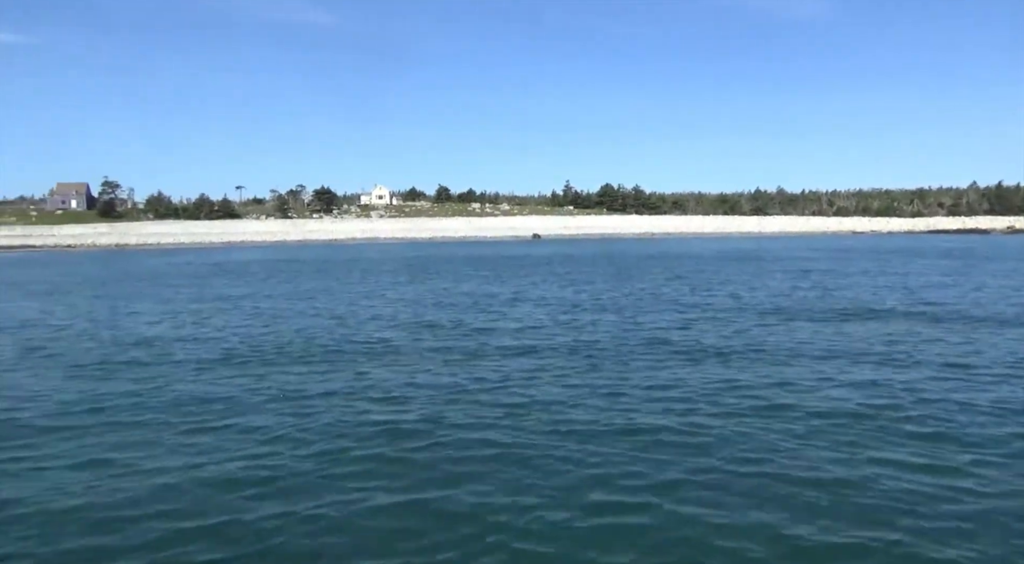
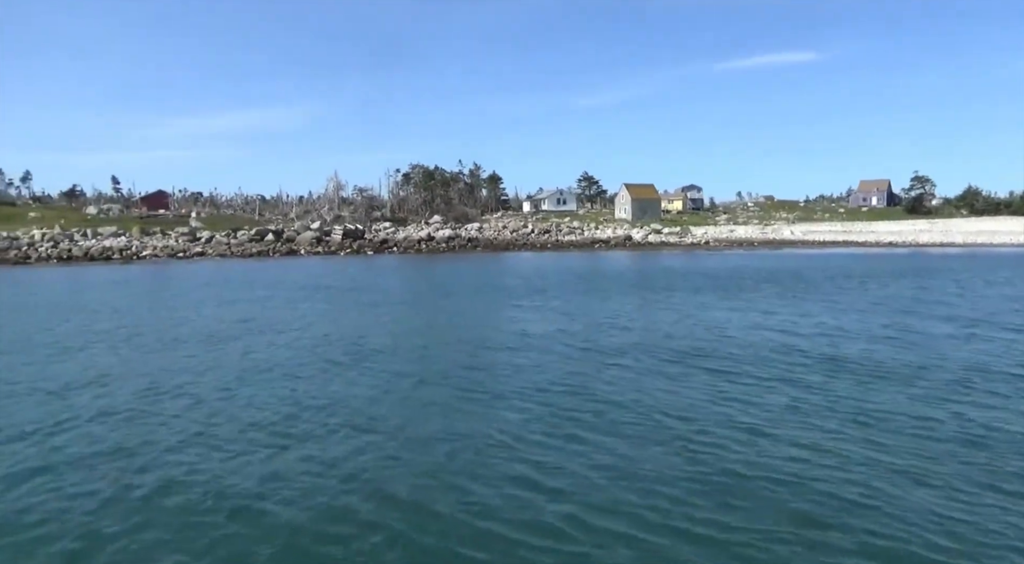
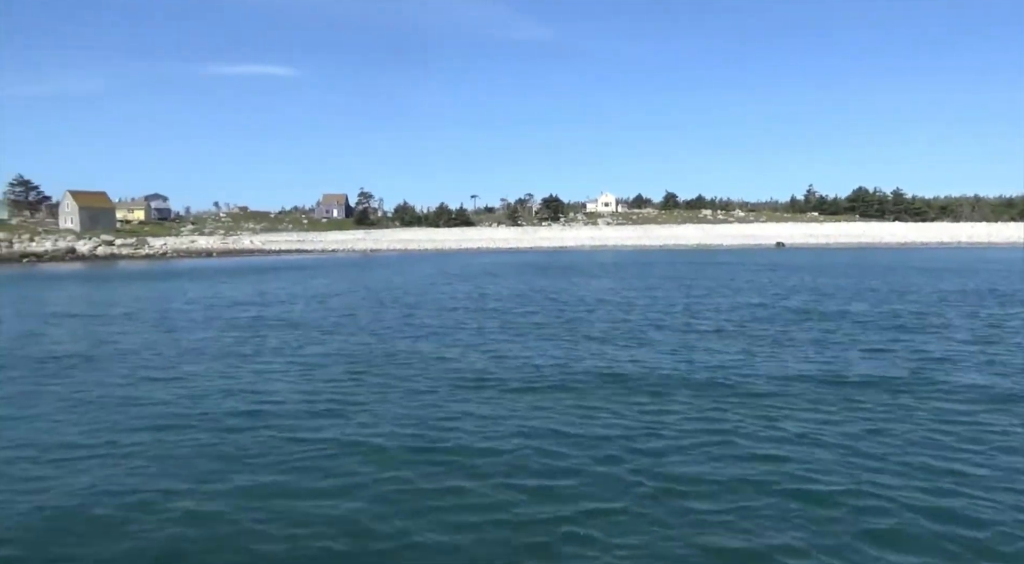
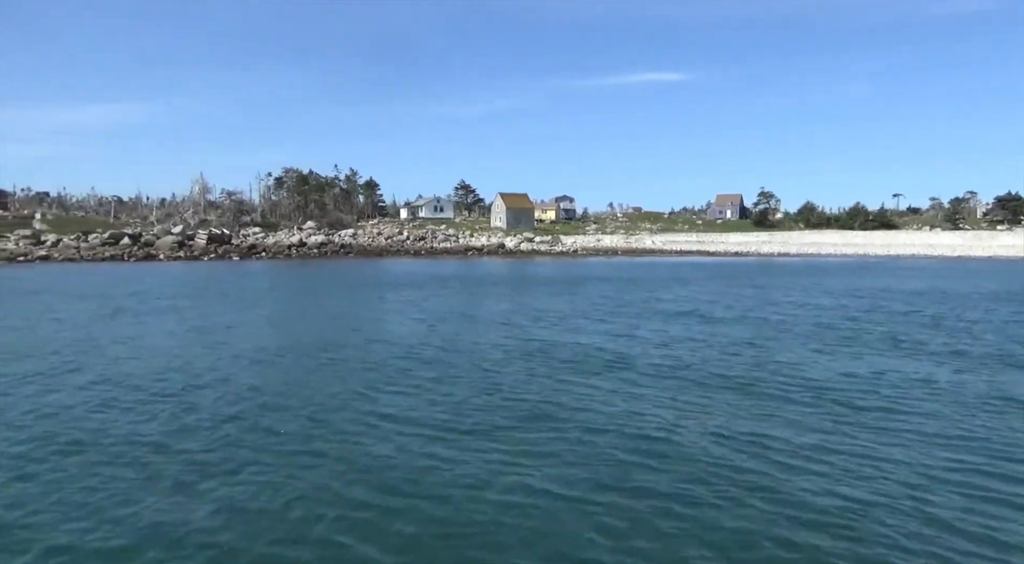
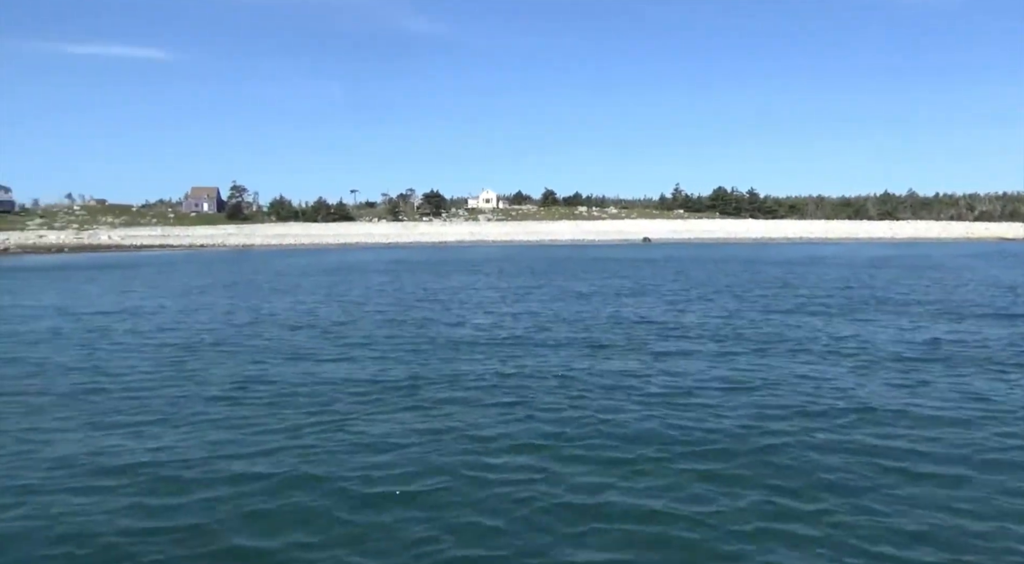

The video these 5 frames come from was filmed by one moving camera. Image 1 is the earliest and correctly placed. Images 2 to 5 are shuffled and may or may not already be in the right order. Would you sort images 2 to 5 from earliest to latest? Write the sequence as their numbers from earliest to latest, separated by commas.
5, 3, 4, 2
